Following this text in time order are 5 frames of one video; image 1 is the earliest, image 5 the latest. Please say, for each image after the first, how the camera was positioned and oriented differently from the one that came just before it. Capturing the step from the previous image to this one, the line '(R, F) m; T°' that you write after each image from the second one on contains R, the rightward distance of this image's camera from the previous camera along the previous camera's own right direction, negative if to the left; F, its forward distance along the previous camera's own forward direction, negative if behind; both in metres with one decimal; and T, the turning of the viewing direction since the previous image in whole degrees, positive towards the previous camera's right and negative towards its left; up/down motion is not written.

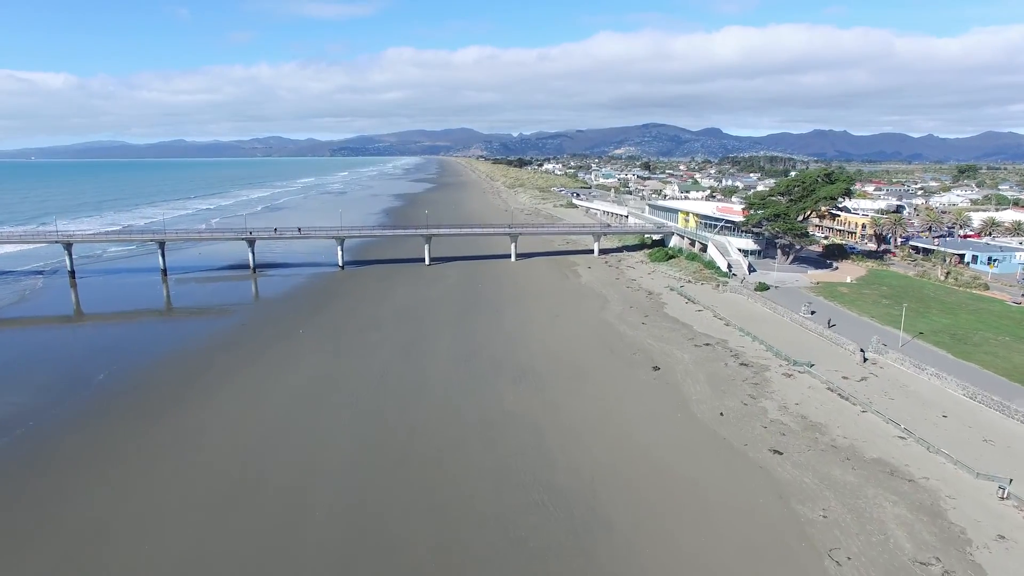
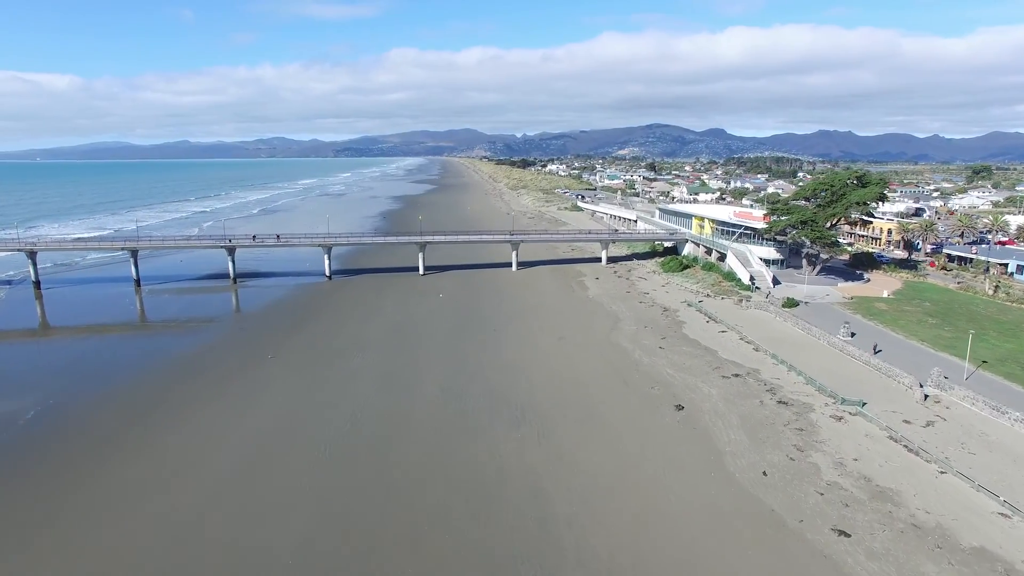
(+0.2, +3.1) m; 0°
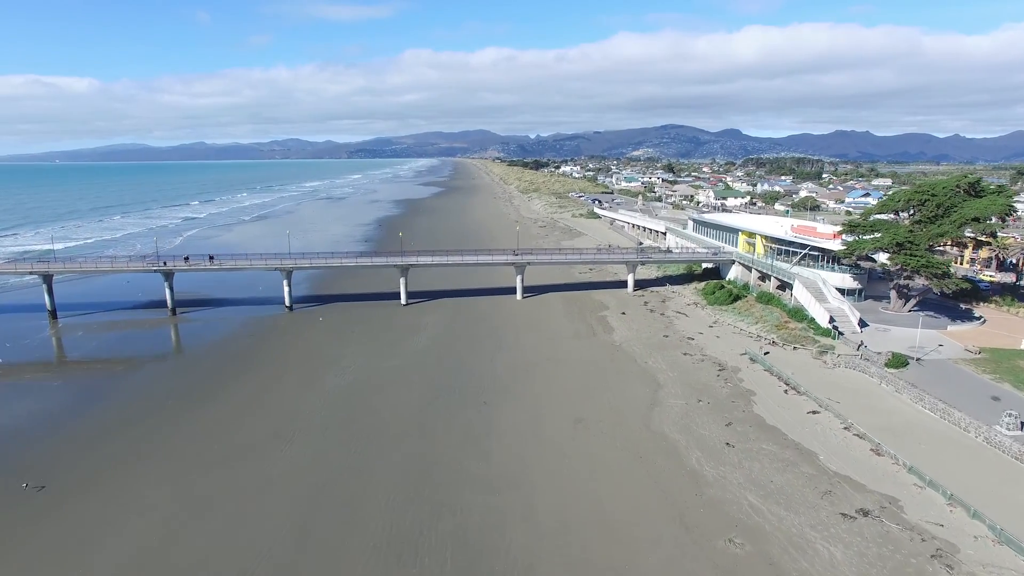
(+0.5, +7.5) m; -1°
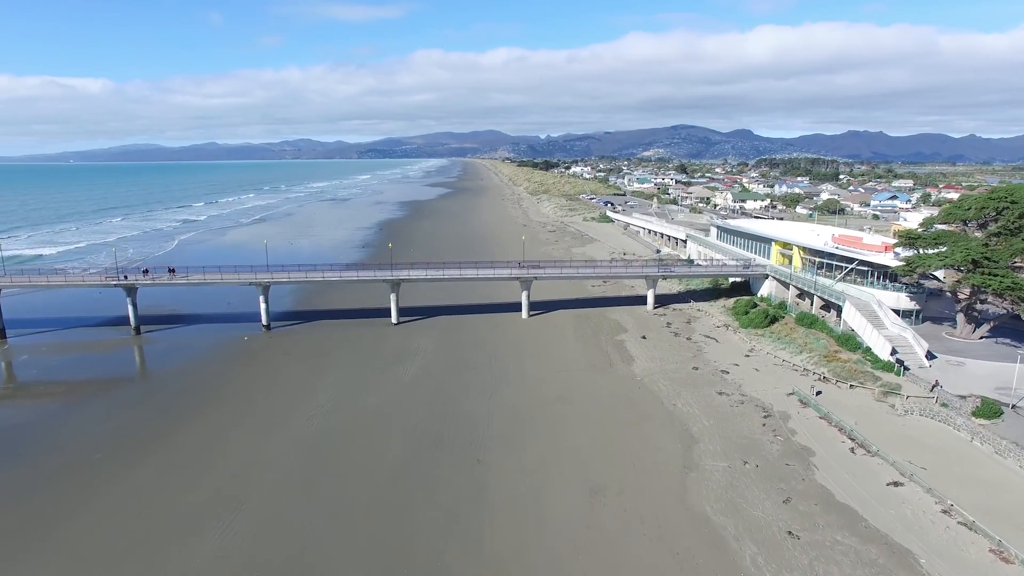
(+0.2, +3.5) m; -1°
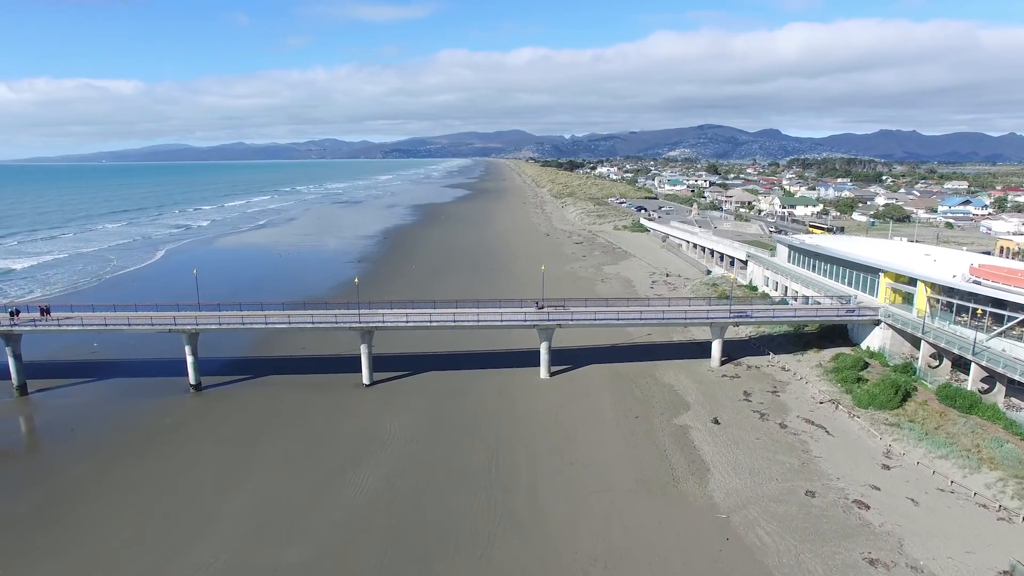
(+0.3, +7.6) m; -2°
